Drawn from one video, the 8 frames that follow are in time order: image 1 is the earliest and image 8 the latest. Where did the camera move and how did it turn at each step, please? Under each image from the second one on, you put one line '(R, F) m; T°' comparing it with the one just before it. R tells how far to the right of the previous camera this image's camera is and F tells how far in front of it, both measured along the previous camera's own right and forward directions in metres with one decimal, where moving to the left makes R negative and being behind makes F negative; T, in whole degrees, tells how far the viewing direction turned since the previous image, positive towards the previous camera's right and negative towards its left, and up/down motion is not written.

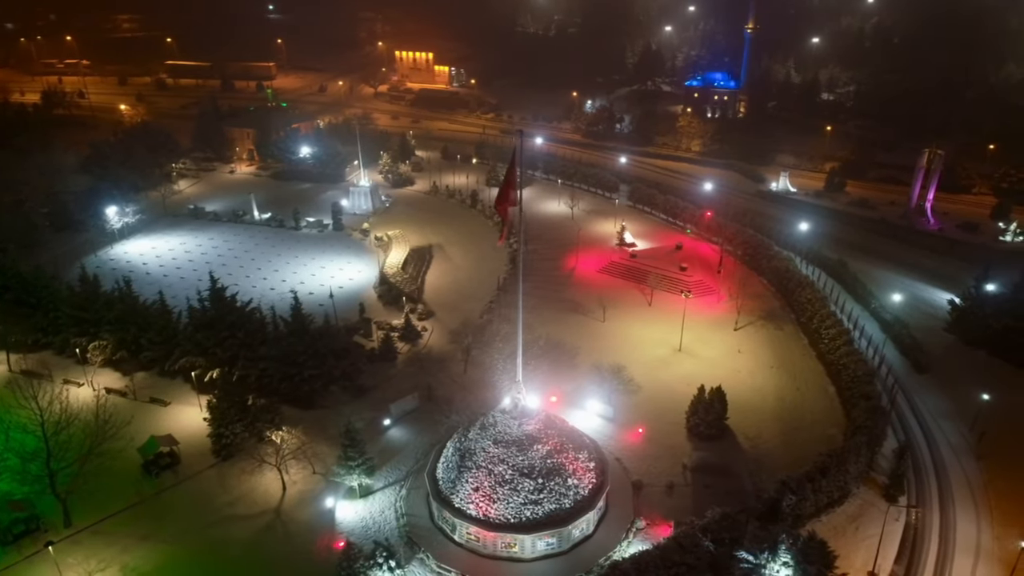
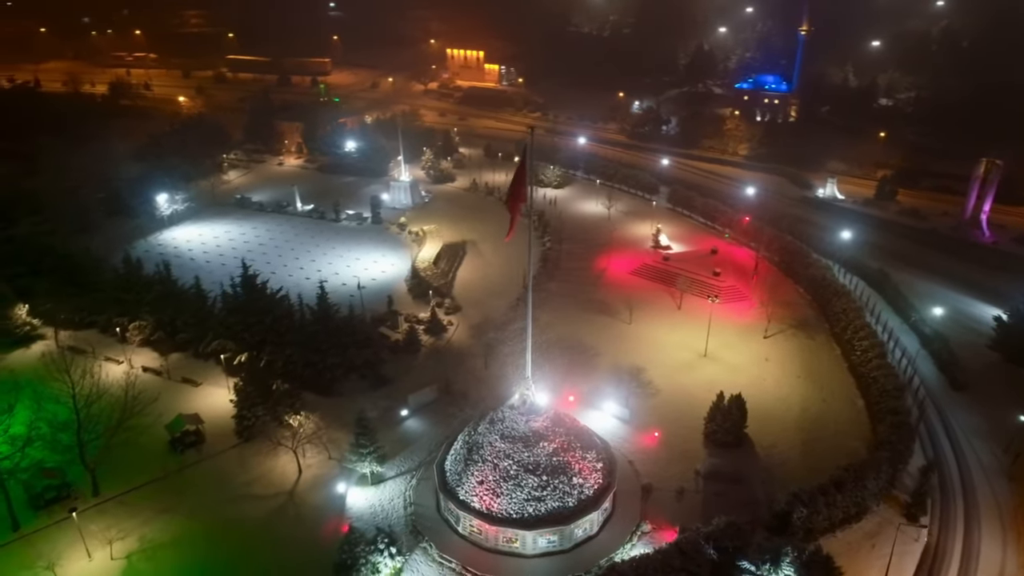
(+1.3, -0.1) m; -4°
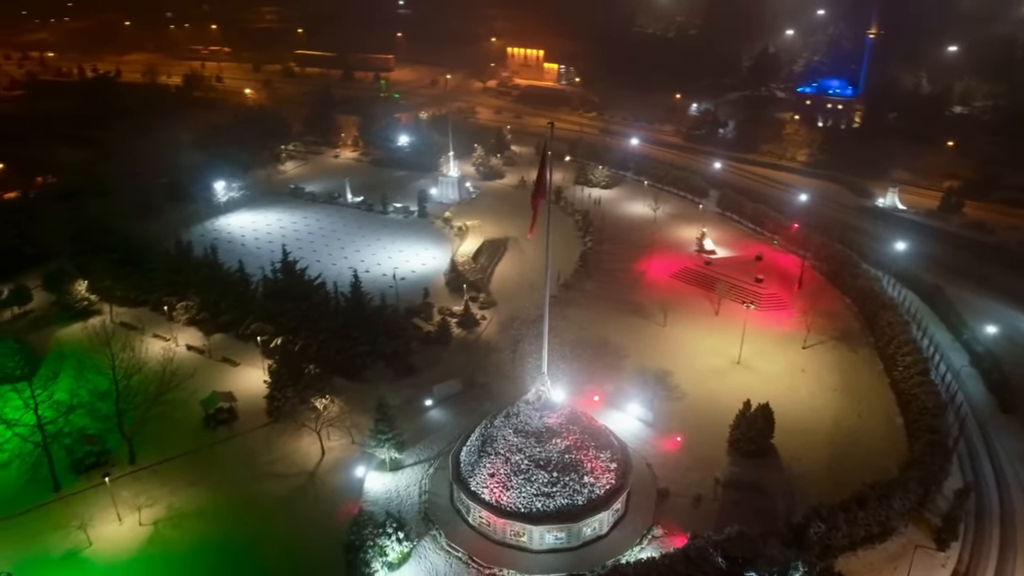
(+1.3, 0.0) m; -5°
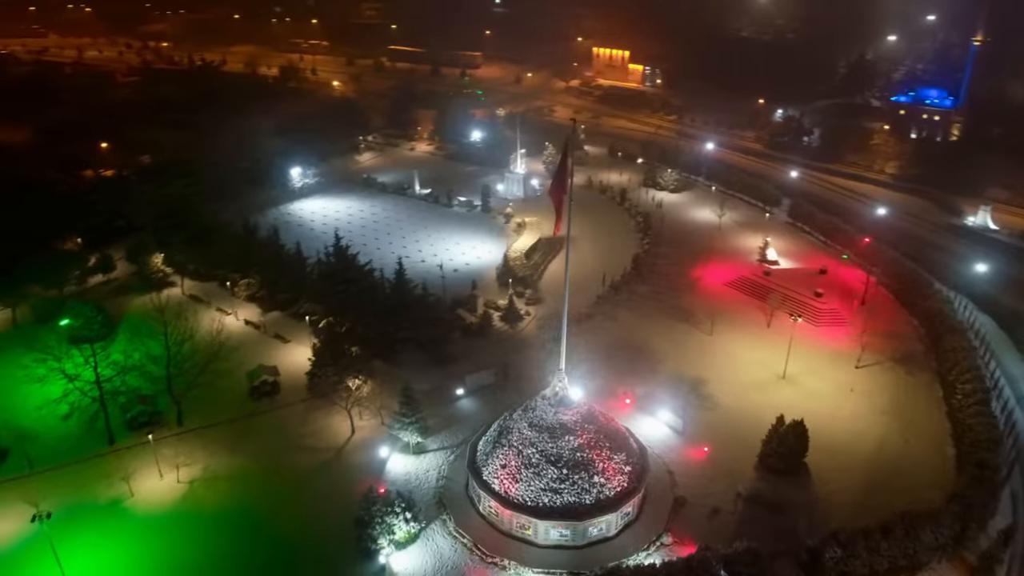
(+2.1, -0.1) m; -7°
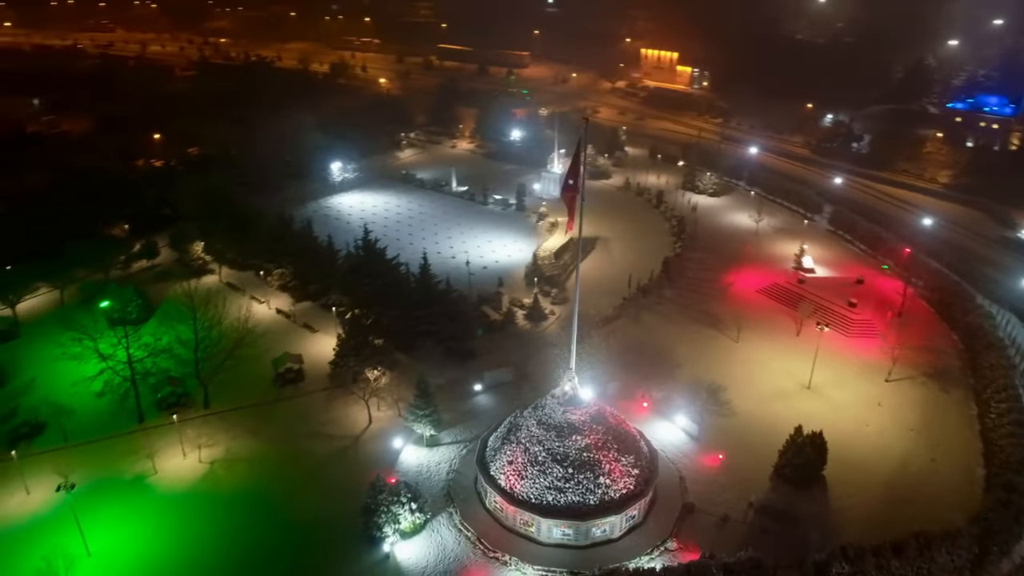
(+1.2, -0.1) m; -4°
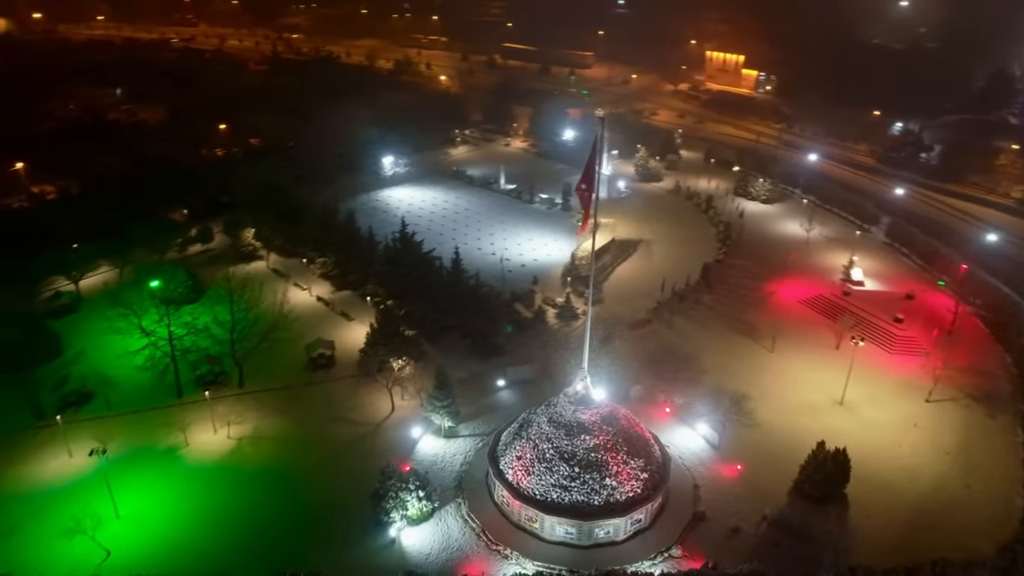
(+1.6, -0.1) m; -5°
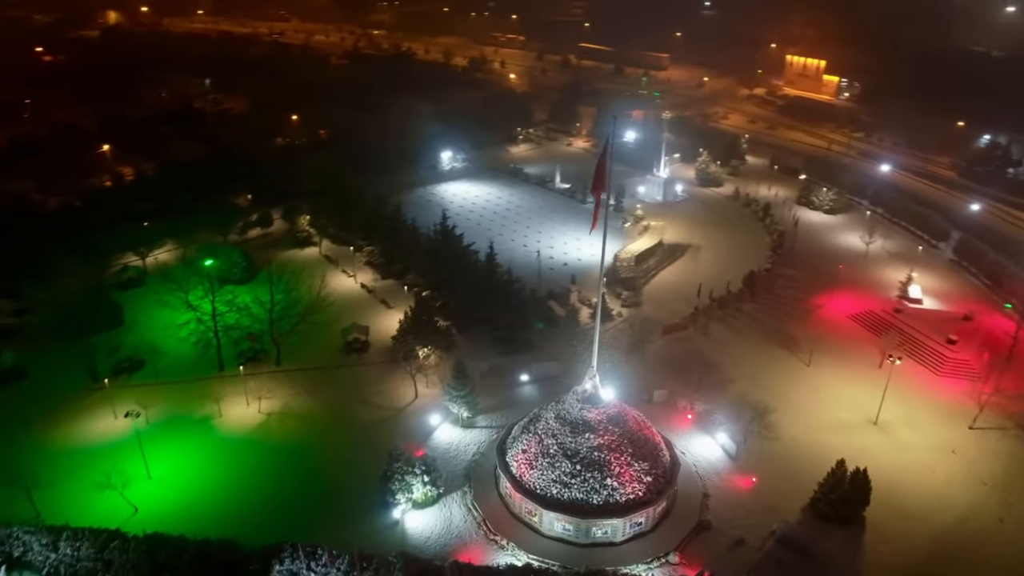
(+2.1, -0.2) m; -6°
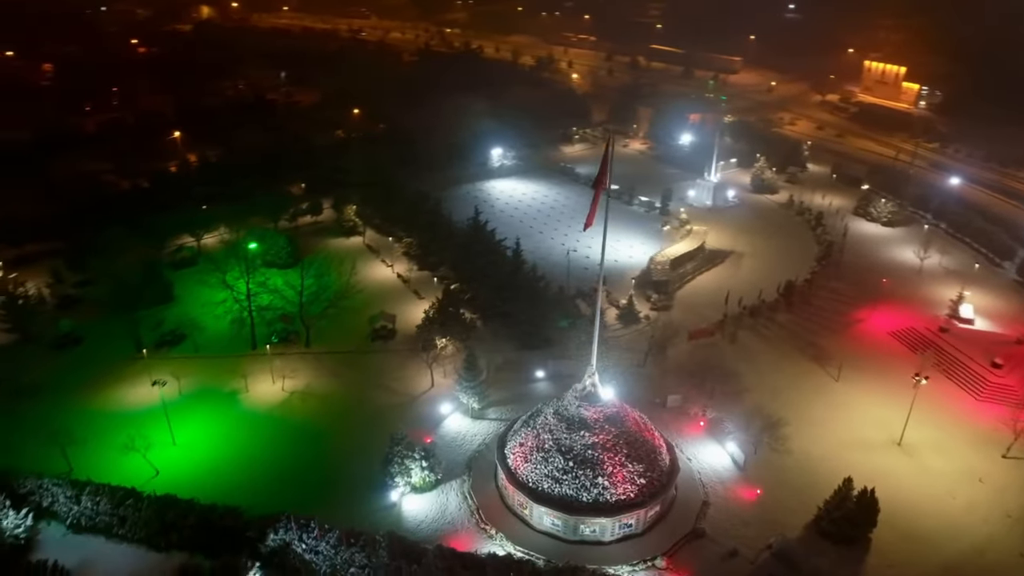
(+2.3, -0.2) m; -6°
